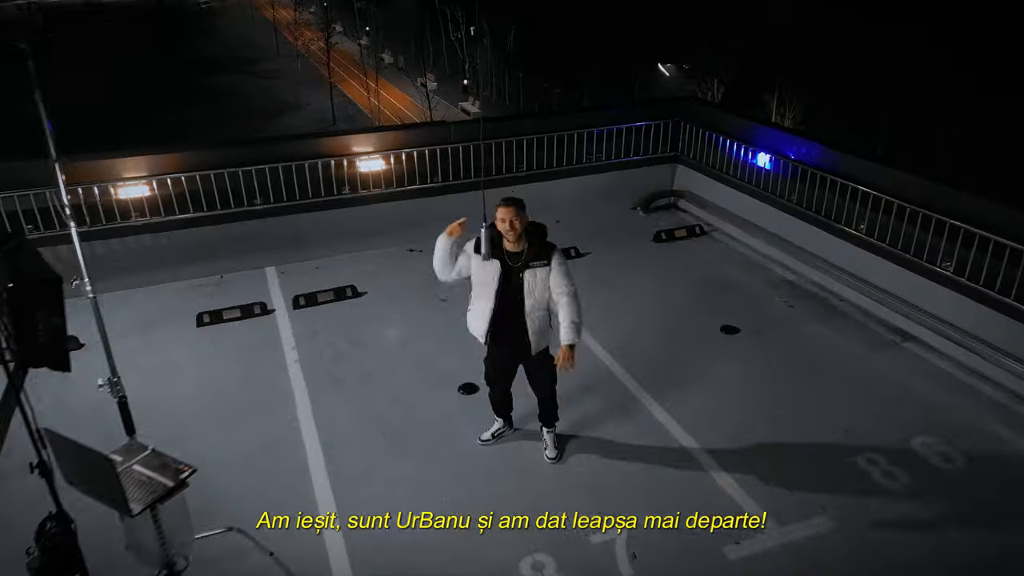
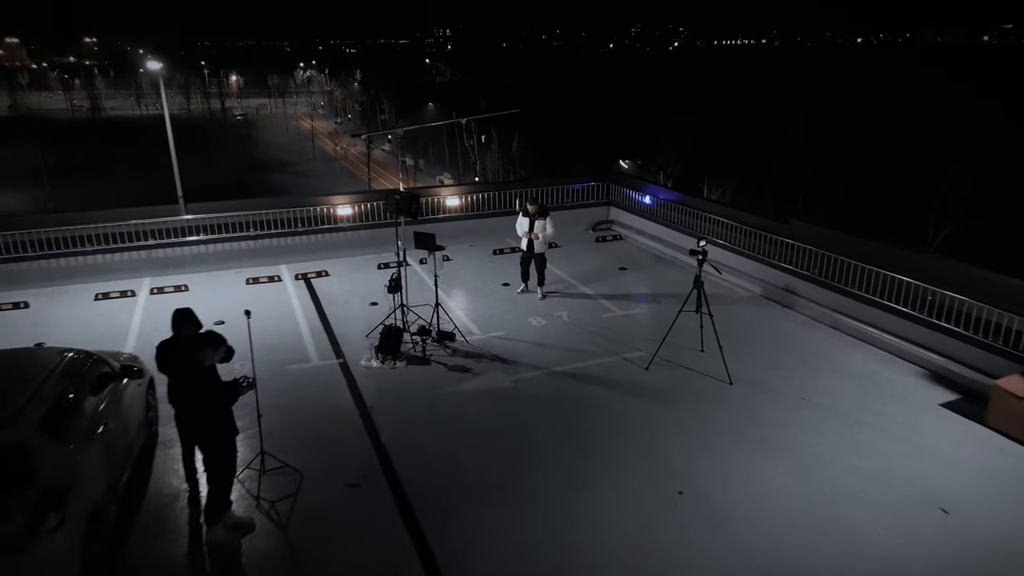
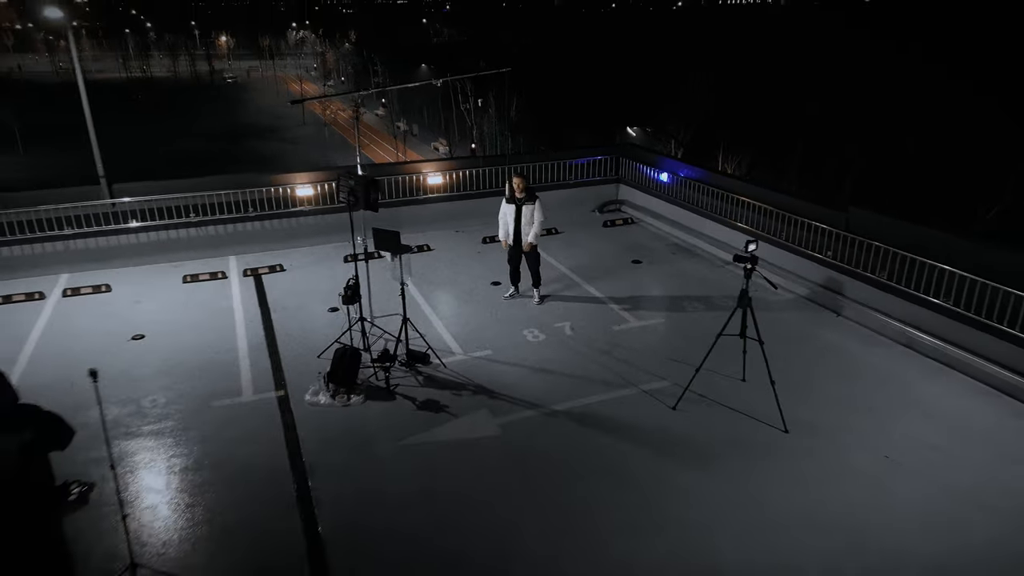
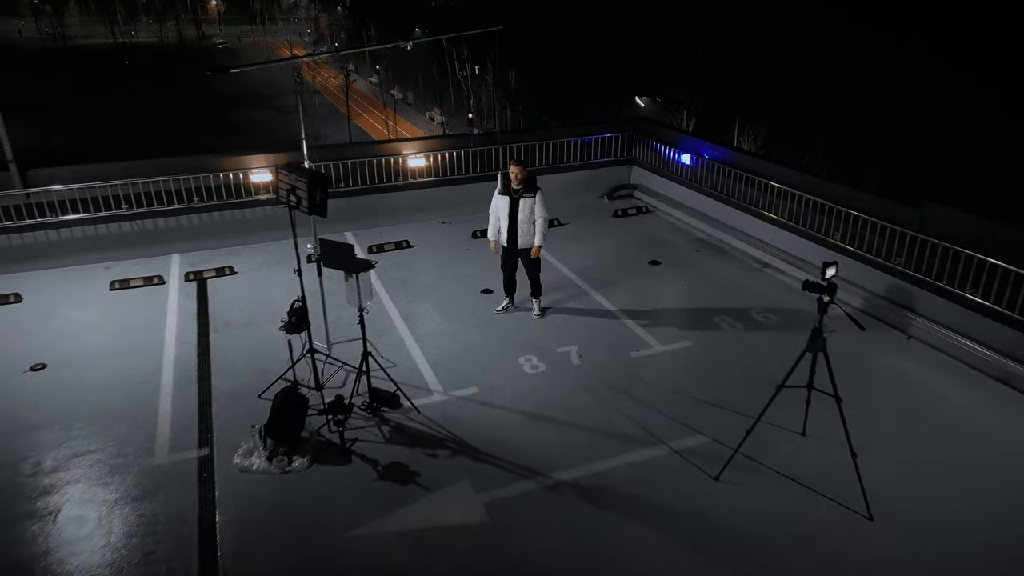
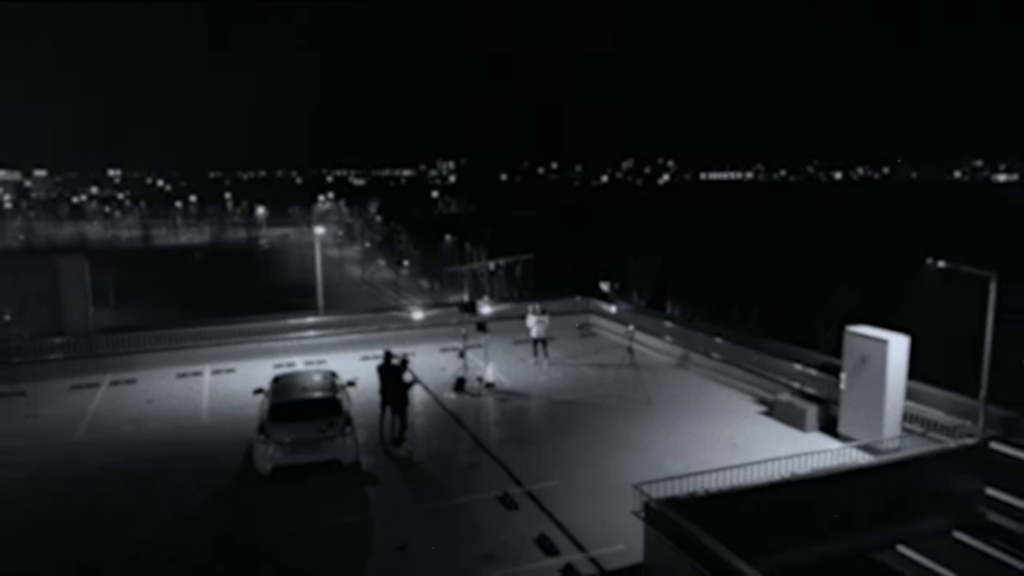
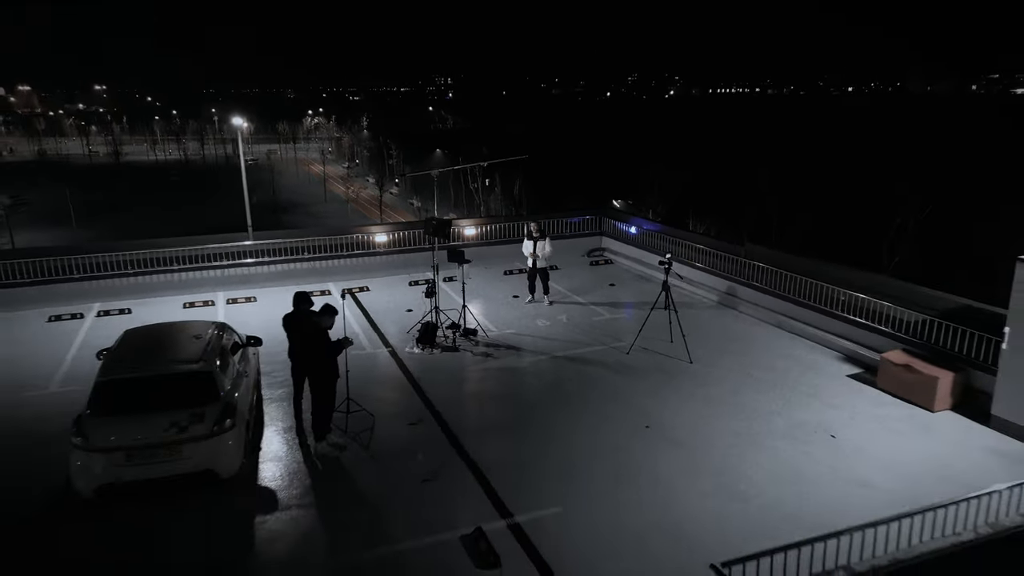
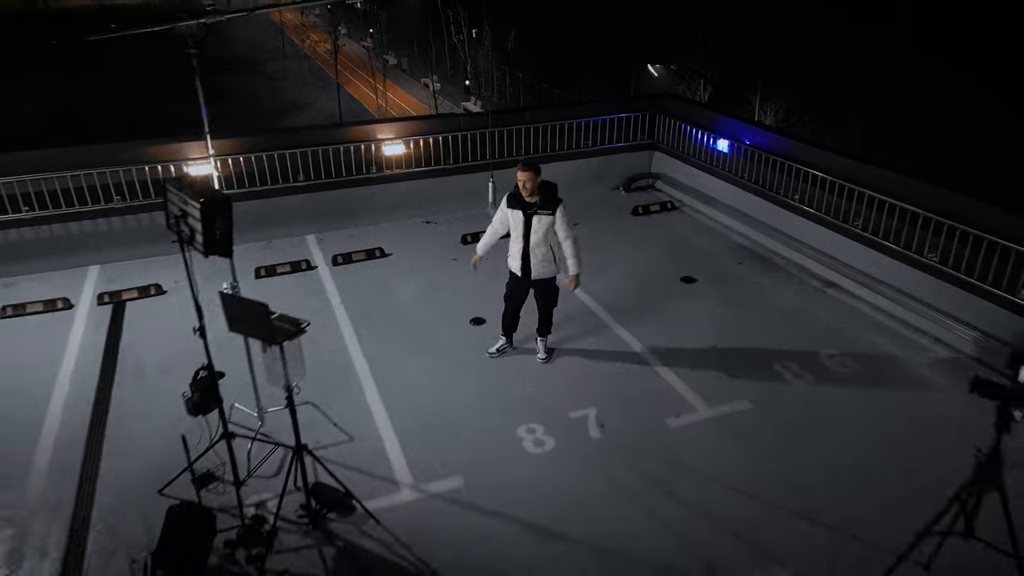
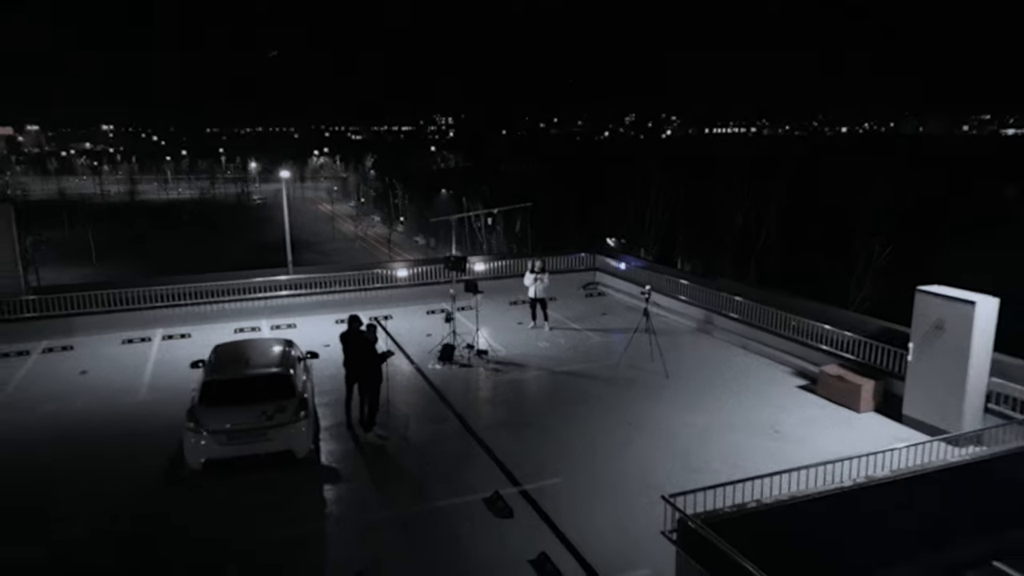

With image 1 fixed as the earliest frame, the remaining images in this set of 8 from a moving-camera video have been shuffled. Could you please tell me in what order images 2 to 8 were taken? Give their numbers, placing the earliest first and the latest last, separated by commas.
7, 4, 3, 2, 6, 8, 5
